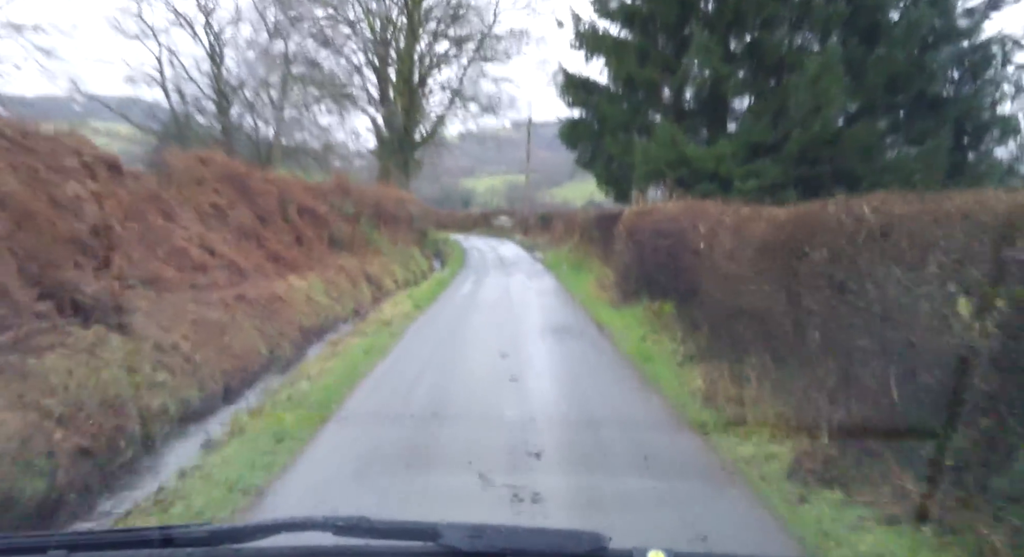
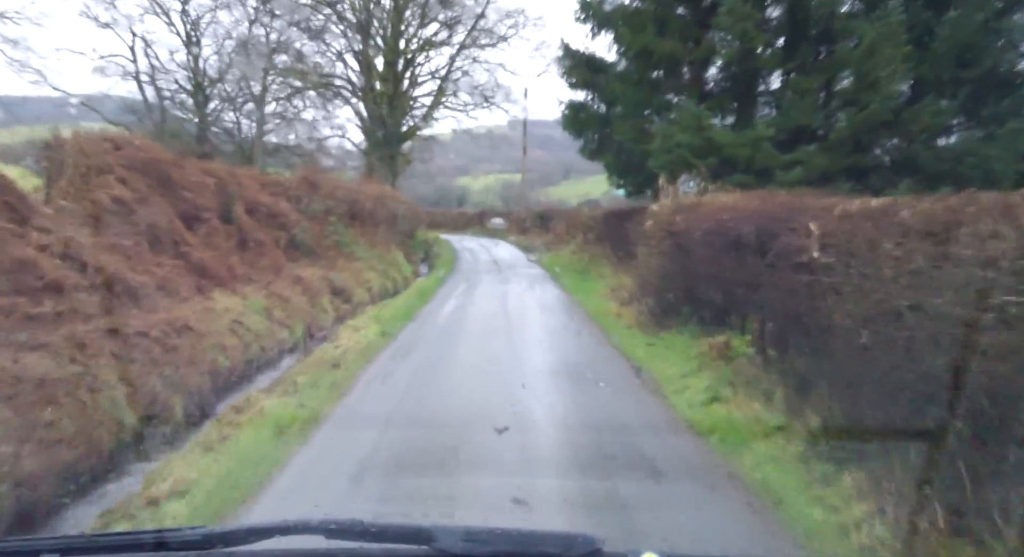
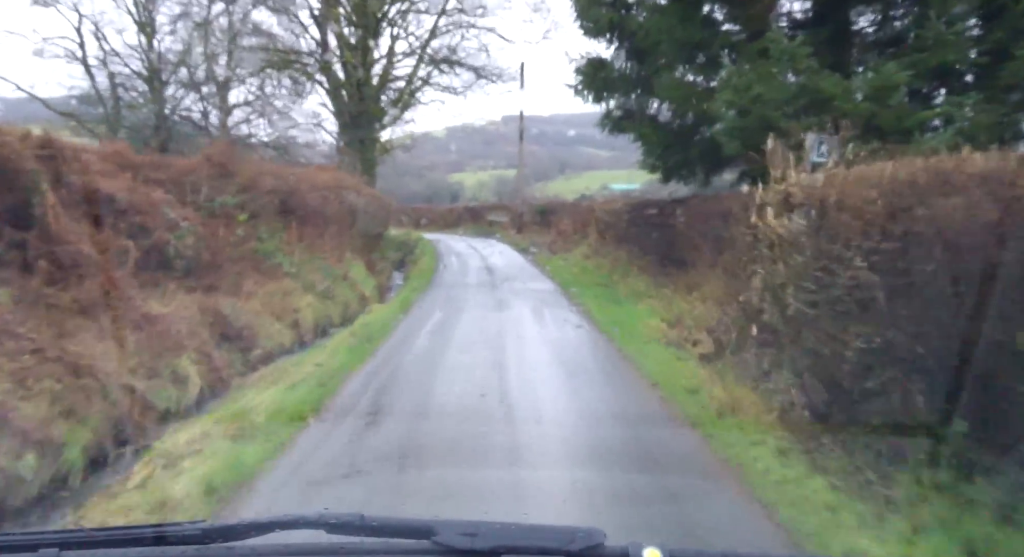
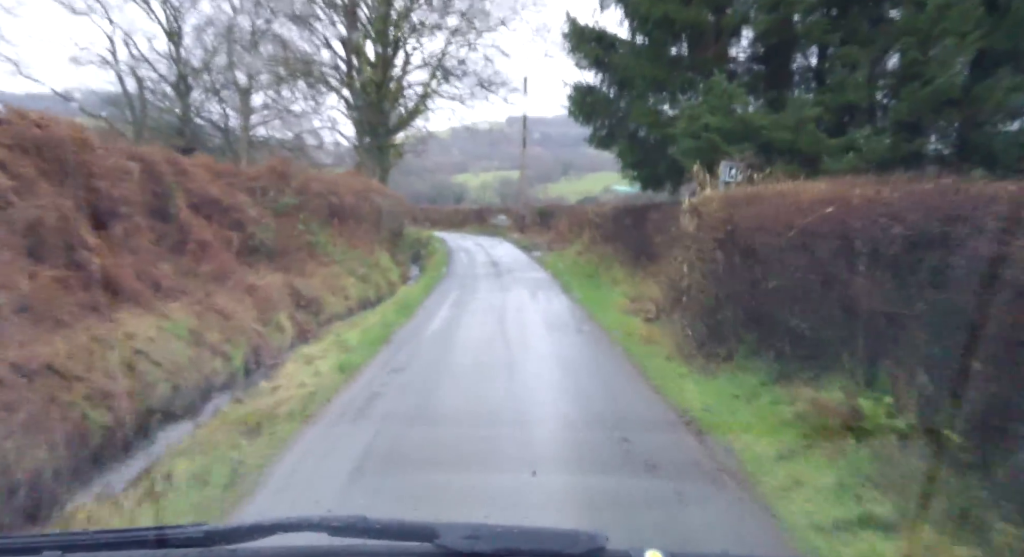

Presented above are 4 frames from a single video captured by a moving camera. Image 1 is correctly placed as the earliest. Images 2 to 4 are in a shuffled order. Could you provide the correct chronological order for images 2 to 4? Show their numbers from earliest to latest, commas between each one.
2, 4, 3
